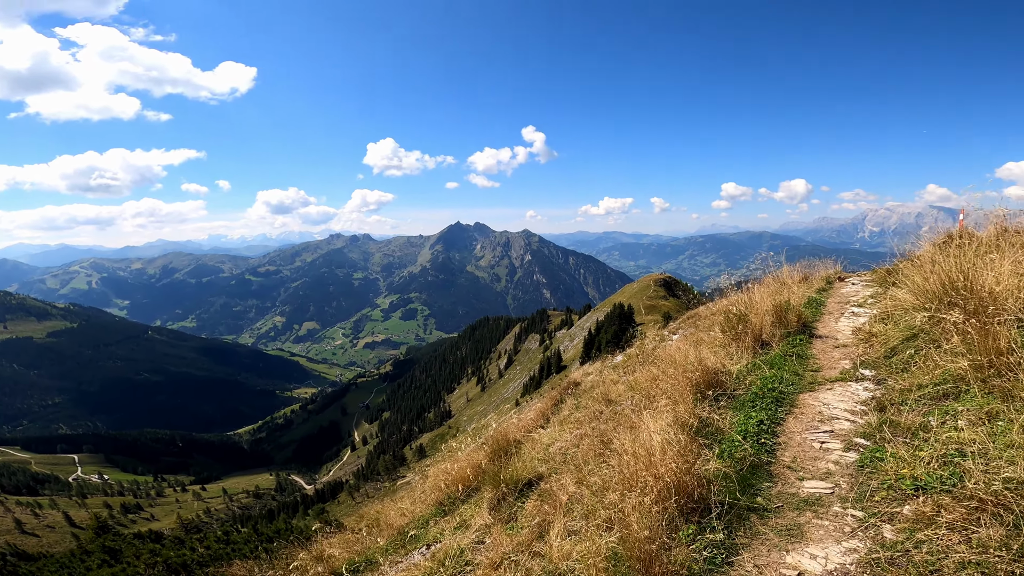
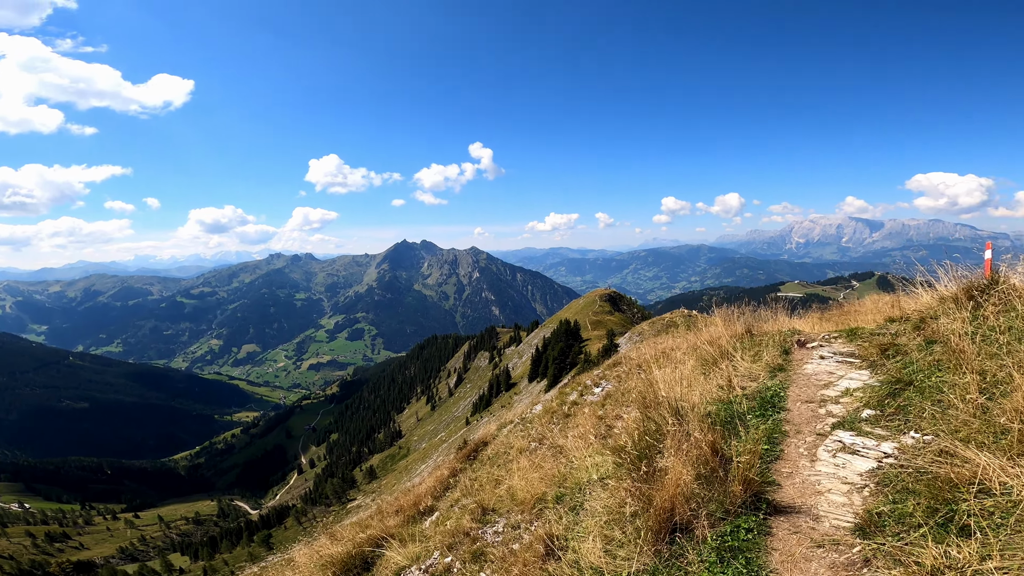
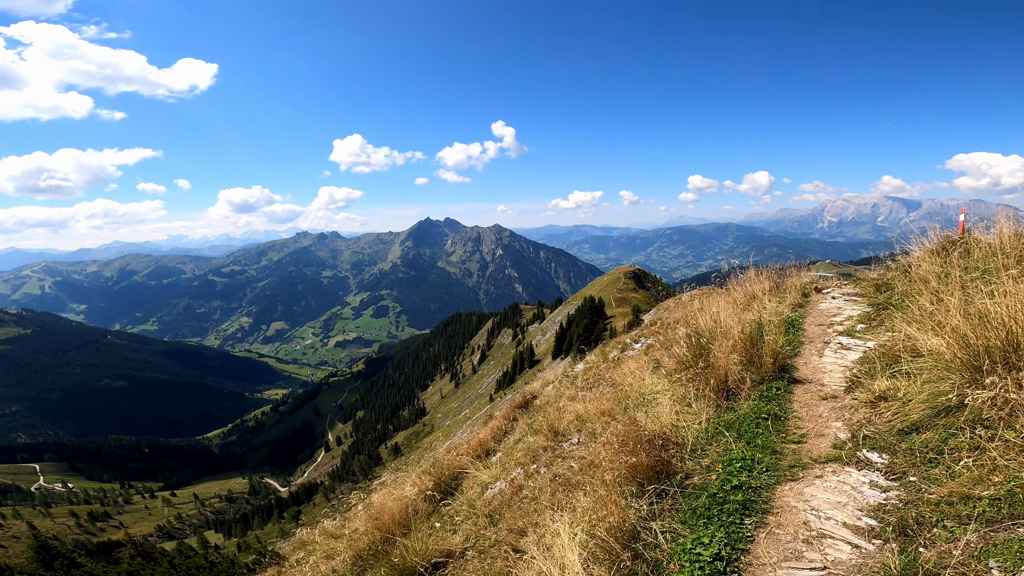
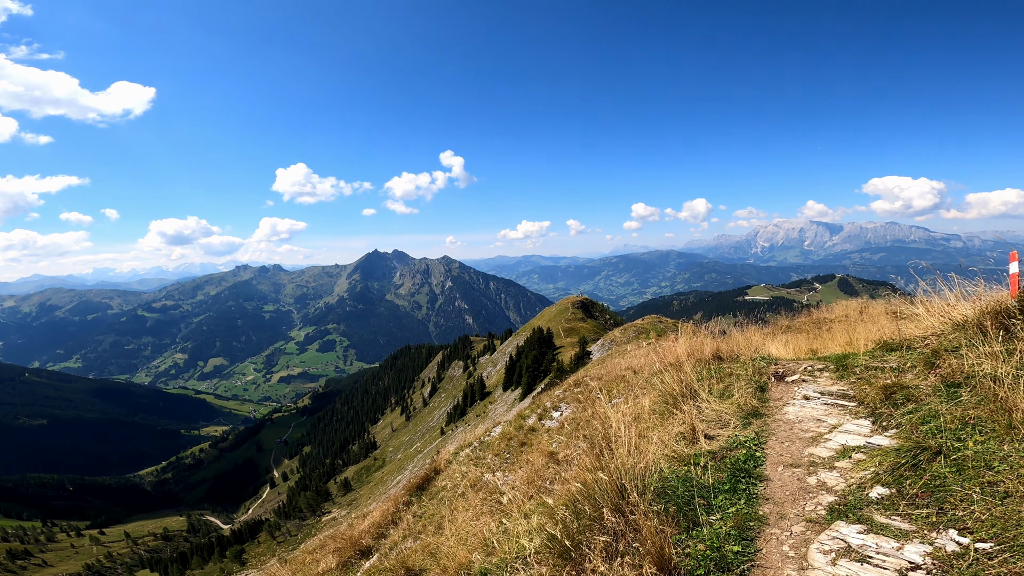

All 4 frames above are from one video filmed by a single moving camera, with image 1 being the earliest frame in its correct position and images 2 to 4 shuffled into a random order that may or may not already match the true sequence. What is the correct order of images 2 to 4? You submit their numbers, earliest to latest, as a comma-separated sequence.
3, 2, 4
